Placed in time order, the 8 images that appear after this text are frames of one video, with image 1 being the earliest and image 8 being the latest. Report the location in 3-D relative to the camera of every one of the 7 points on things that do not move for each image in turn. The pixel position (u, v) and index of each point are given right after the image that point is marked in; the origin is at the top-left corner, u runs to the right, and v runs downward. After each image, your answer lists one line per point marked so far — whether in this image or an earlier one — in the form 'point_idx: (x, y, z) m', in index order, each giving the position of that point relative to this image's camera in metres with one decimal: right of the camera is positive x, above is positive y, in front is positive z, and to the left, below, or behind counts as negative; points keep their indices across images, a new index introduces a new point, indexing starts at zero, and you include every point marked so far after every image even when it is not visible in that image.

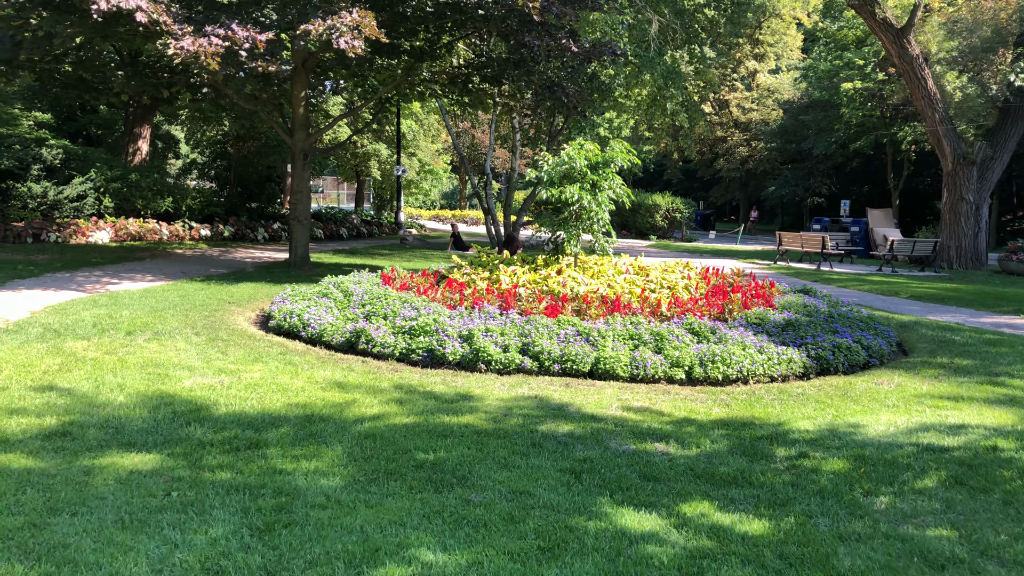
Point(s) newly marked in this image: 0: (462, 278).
0: (-0.5, +0.1, +8.7) m
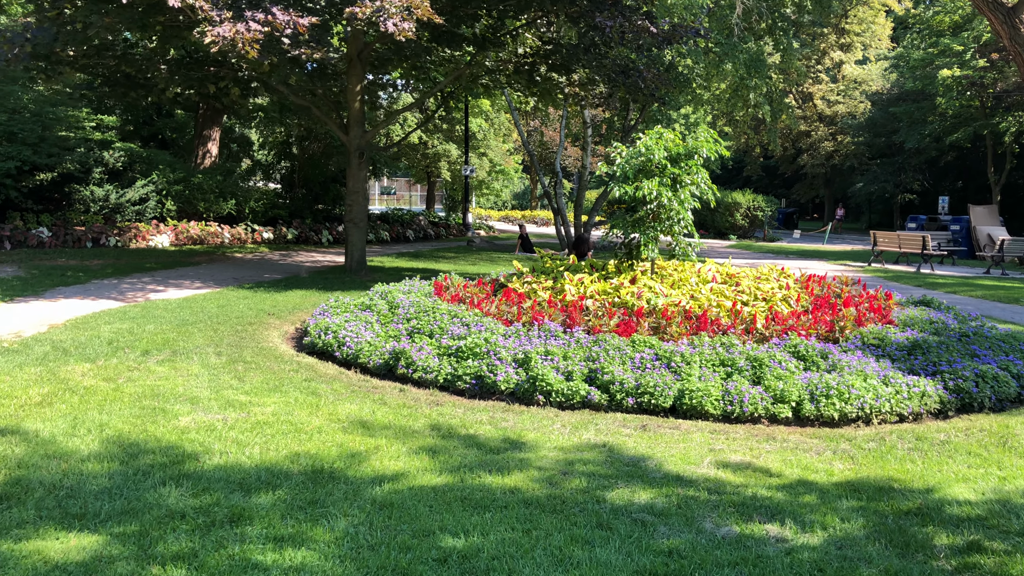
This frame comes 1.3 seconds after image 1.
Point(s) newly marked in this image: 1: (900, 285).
0: (+0.1, 0.0, +7.6) m
1: (+6.8, +0.1, +14.9) m
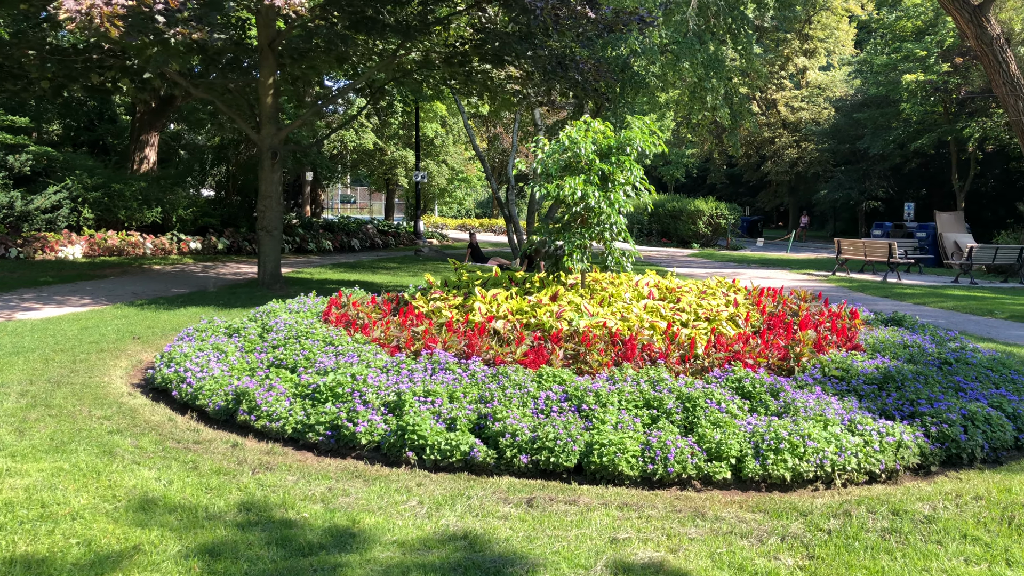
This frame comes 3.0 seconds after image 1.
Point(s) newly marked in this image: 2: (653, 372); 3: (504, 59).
0: (-0.7, -0.1, +6.4) m
1: (+5.8, -0.1, +13.9) m
2: (+0.8, -0.5, +4.8) m
3: (-0.1, +3.0, +11.1) m
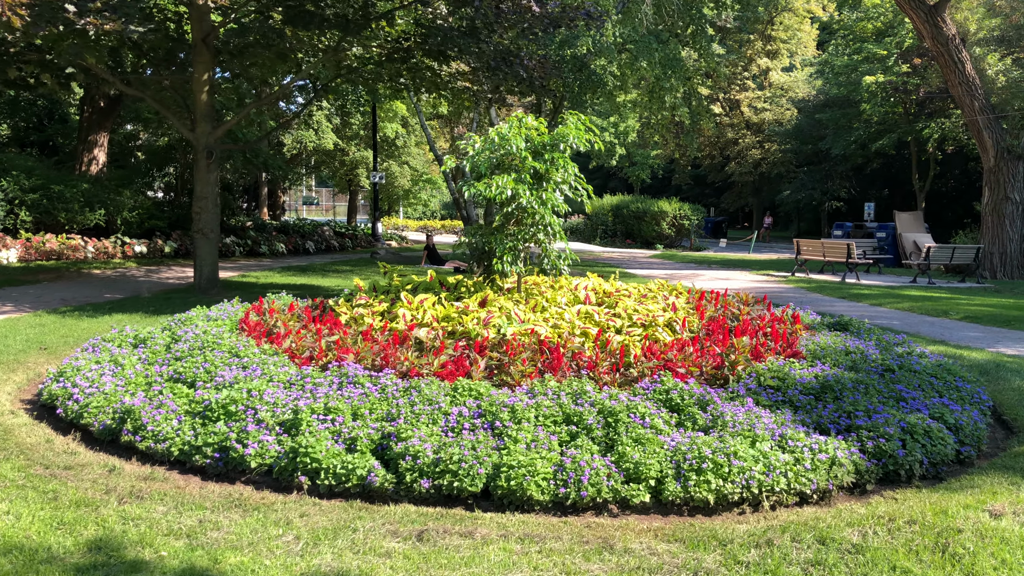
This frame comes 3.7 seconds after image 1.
0: (-1.2, -0.2, +6.0) m
1: (+5.0, -0.1, +13.8) m
2: (+0.3, -0.5, +4.5) m
3: (-0.8, +2.9, +10.8) m
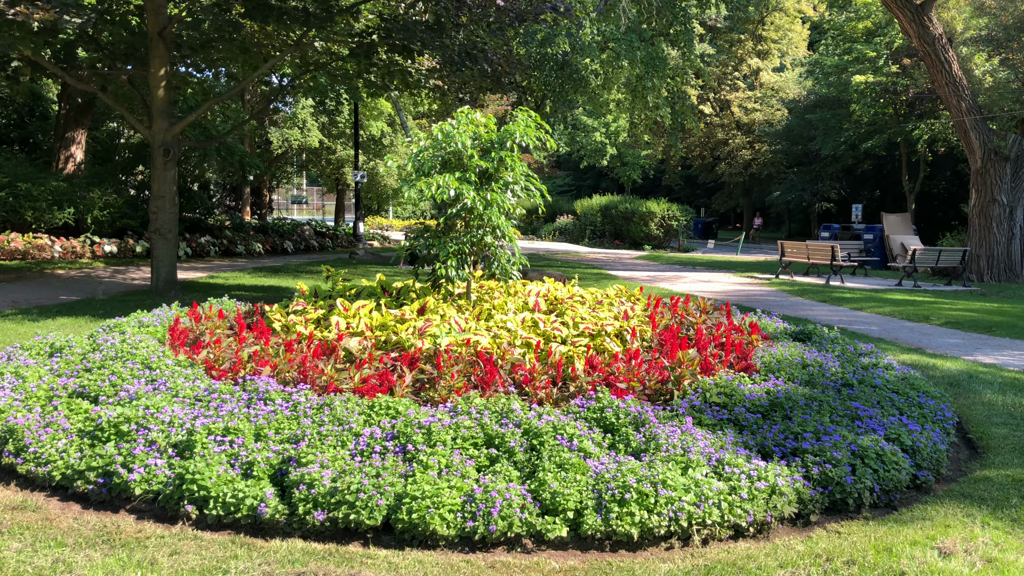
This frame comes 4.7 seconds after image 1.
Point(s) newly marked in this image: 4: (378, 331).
0: (-1.5, -0.2, +5.7) m
1: (+4.6, -0.2, +13.4) m
2: (0.0, -0.5, +4.1) m
3: (-1.2, +2.9, +10.4) m
4: (-0.8, -0.3, +5.3) m
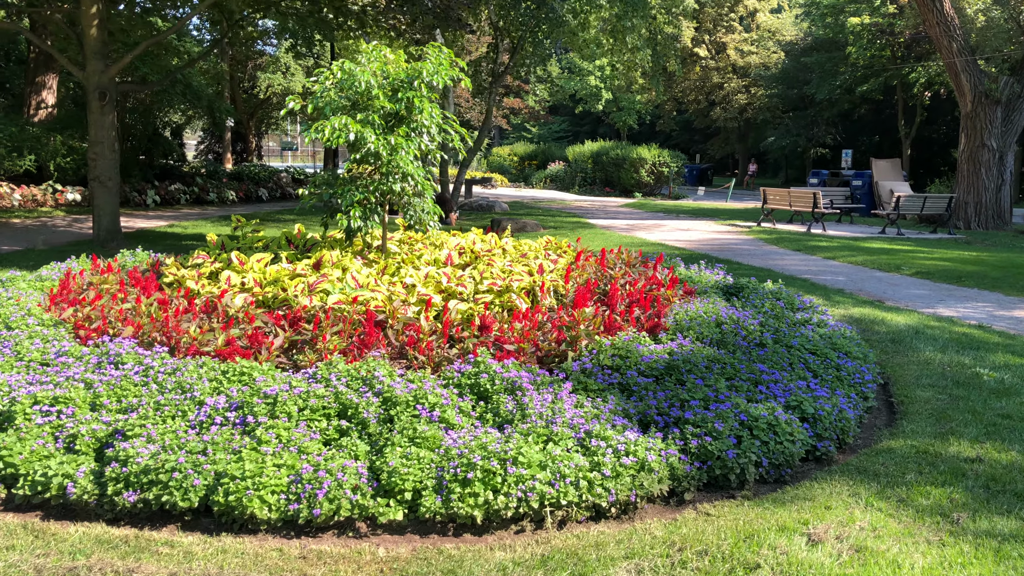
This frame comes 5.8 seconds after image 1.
0: (-2.1, +0.1, +5.3) m
1: (+4.0, +0.6, +13.1) m
2: (-0.6, -0.3, +3.8) m
3: (-1.7, +3.5, +9.8) m
4: (-1.4, 0.0, +5.0) m
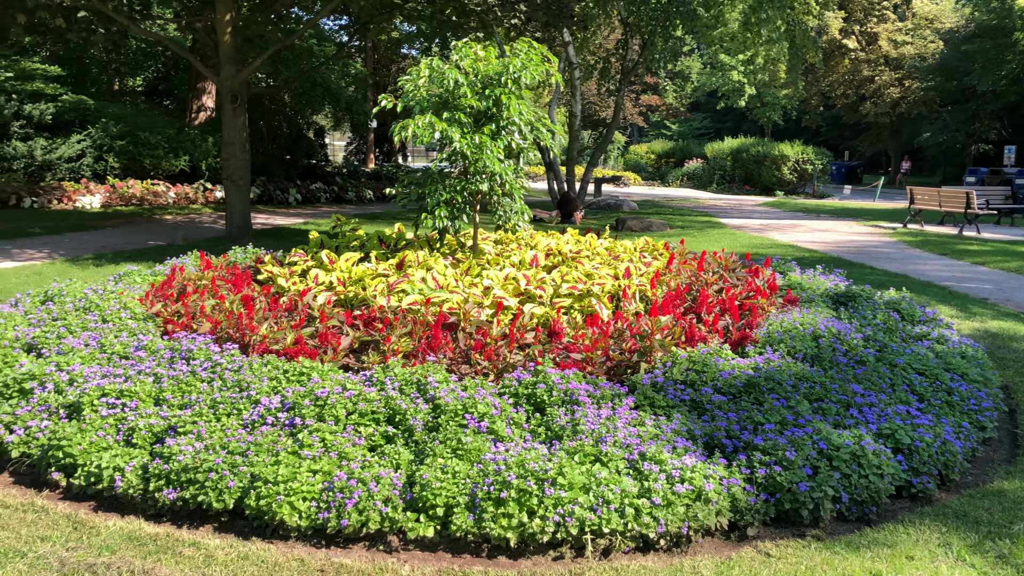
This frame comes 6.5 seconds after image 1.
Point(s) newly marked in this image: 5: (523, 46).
0: (-1.6, +0.1, +5.4) m
1: (+5.8, +0.5, +12.1) m
2: (-0.3, -0.3, +3.7) m
3: (-0.4, +3.5, +9.8) m
4: (-0.9, 0.0, +4.9) m
5: (+0.1, +1.6, +5.6) m
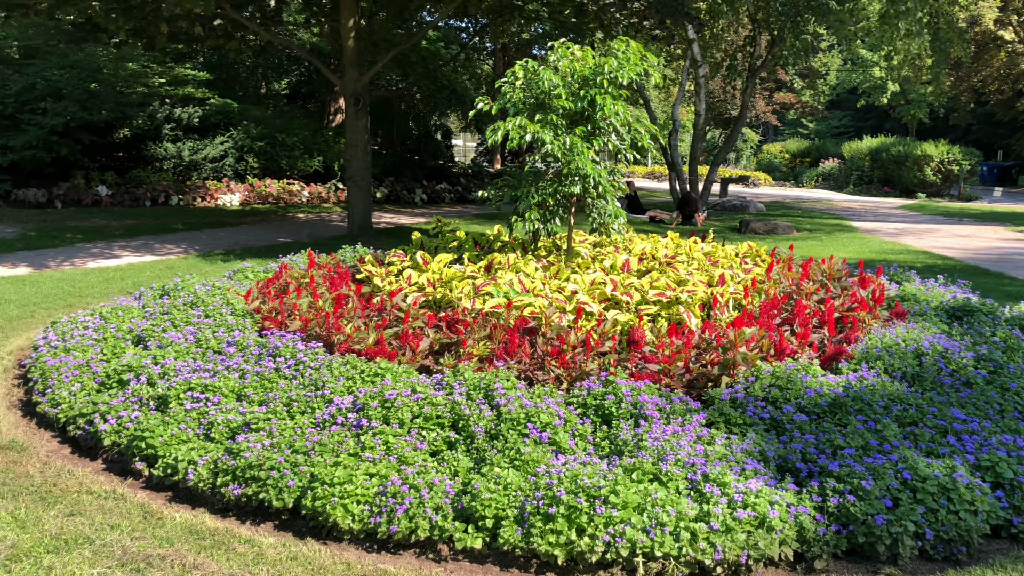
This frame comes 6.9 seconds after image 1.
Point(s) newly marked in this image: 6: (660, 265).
0: (-1.0, +0.1, +5.5) m
1: (+7.3, +0.3, +11.0) m
2: (0.0, -0.4, +3.6) m
3: (+0.9, +3.5, +9.7) m
4: (-0.4, 0.0, +5.0) m
5: (+0.7, +1.6, +5.5) m
6: (+0.9, +0.1, +5.3) m
